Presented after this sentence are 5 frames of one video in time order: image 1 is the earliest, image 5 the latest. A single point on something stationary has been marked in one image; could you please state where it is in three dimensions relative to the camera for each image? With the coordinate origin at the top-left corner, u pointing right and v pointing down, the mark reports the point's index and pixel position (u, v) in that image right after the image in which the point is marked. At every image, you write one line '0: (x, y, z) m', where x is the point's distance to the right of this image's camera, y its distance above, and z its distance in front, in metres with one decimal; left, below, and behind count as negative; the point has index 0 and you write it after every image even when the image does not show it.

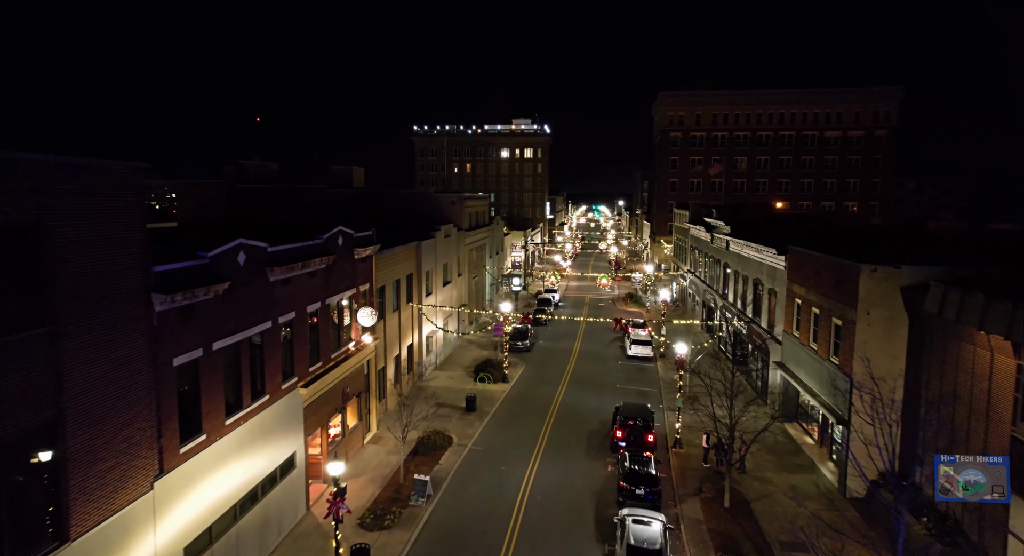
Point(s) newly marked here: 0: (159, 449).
0: (-6.9, -3.3, +12.1) m
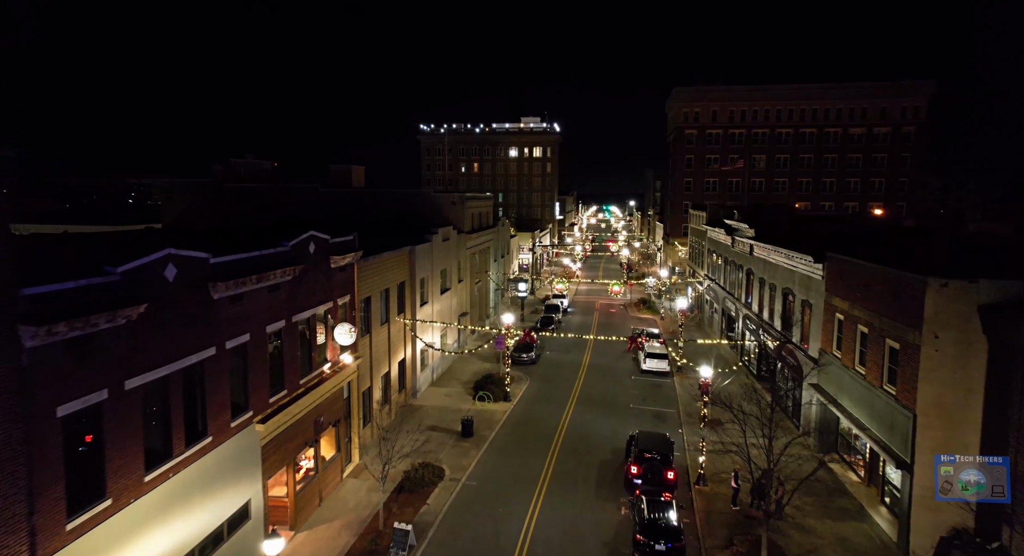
0: (-7.1, -3.7, +9.2) m
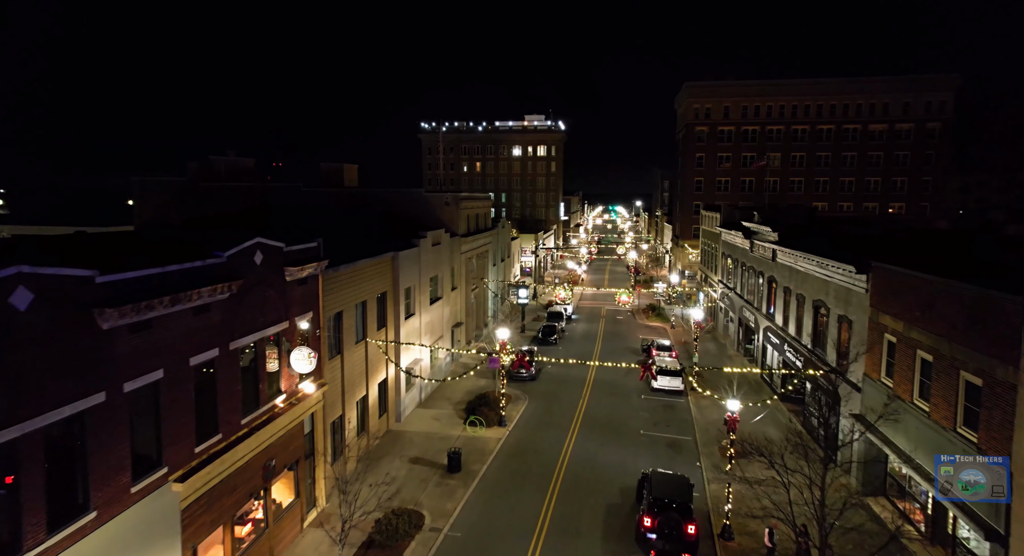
0: (-7.5, -4.1, +5.9) m
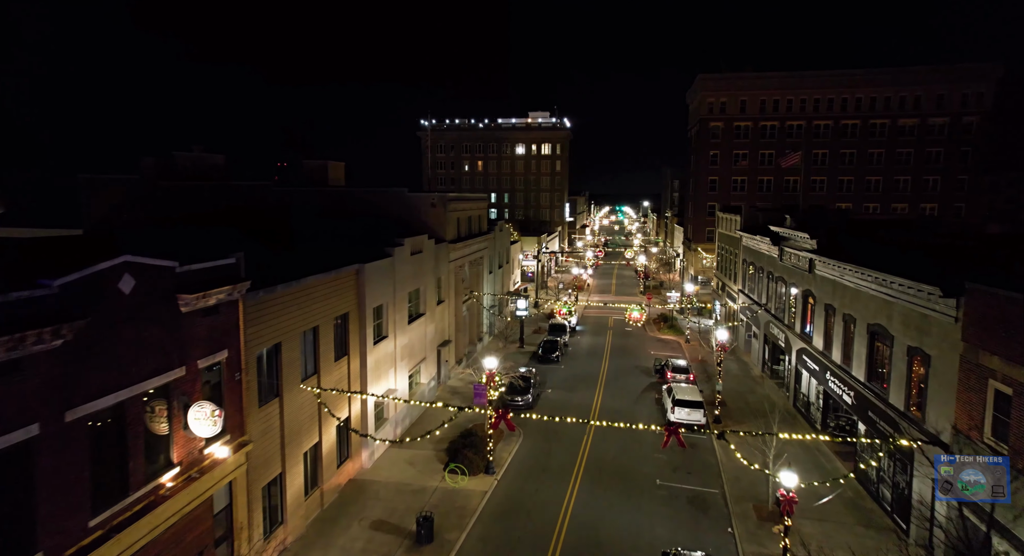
0: (-8.1, -4.8, +1.3) m
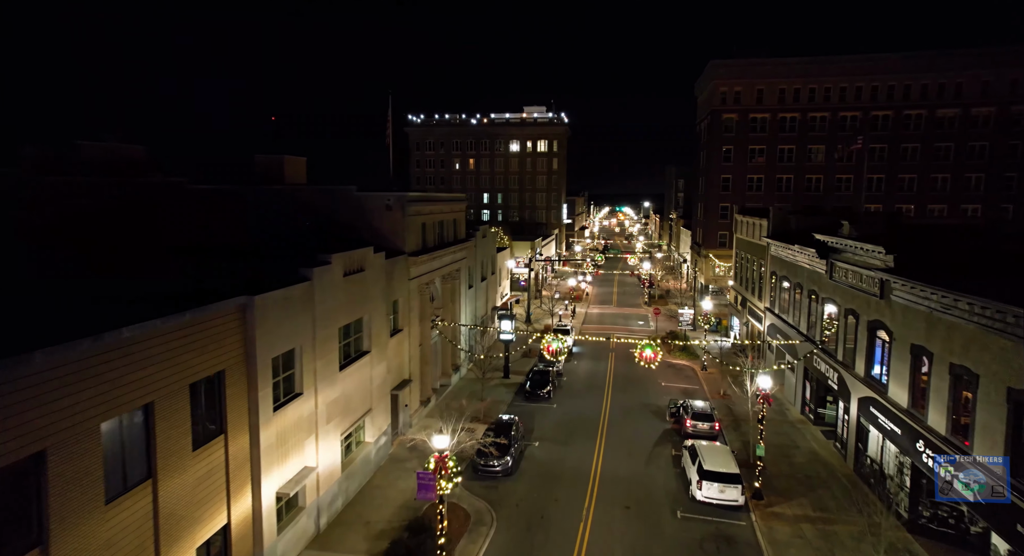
0: (-9.1, -5.7, -6.0) m
